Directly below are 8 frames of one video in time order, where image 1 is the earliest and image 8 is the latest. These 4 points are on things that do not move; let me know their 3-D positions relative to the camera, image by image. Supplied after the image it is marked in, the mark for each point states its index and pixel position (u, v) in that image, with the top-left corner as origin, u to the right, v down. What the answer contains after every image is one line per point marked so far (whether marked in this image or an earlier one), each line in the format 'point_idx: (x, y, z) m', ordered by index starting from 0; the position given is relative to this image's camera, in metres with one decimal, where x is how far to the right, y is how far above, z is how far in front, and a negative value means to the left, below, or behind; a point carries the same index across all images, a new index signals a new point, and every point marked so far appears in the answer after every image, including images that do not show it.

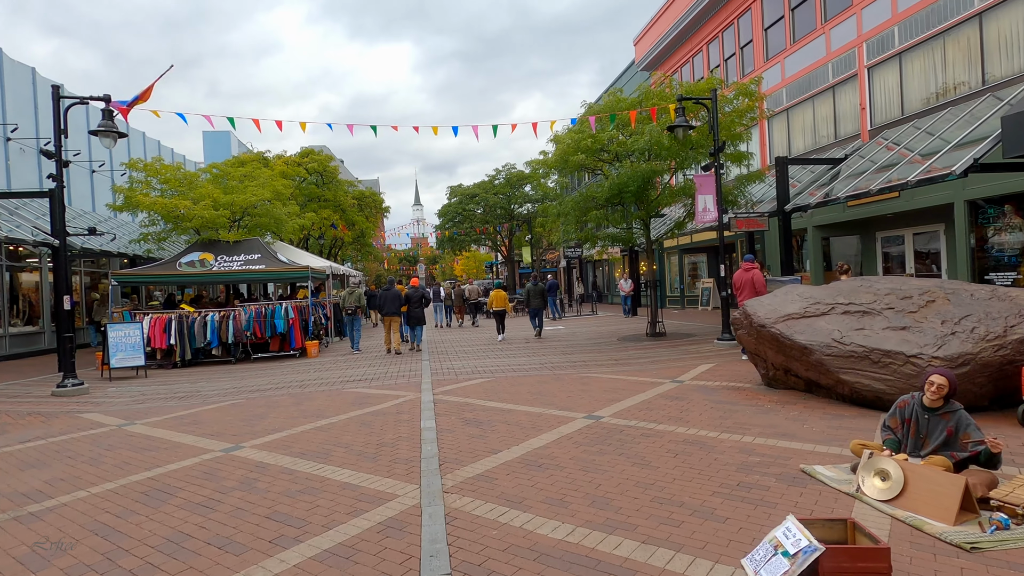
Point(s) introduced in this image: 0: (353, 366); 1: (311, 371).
0: (-3.9, -2.0, +12.1) m
1: (-5.0, -2.1, +12.0) m
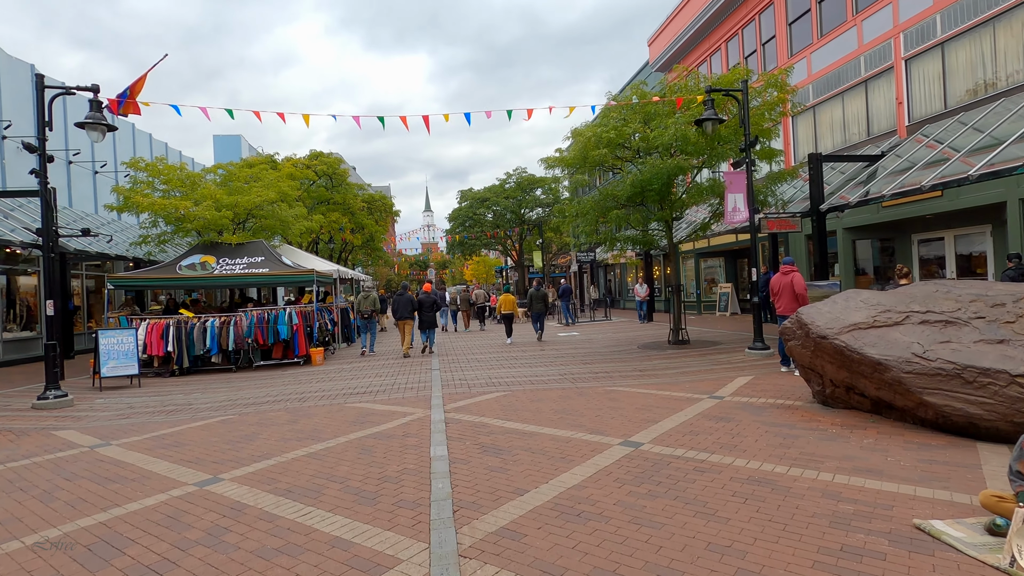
0: (-3.5, -2.1, +11.2) m
1: (-4.6, -2.2, +11.1) m
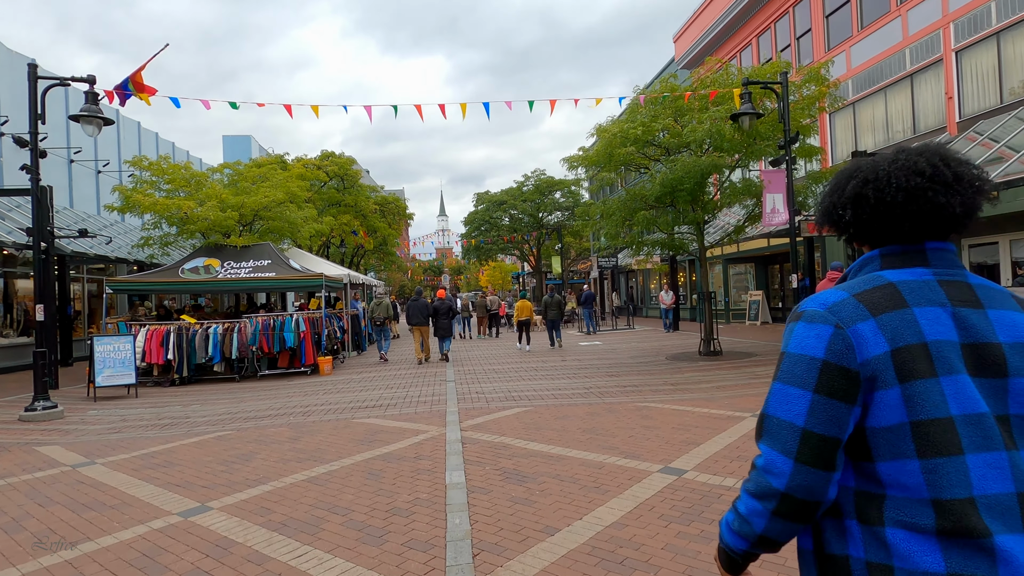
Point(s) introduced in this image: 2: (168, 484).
0: (-3.1, -2.2, +10.6) m
1: (-4.2, -2.3, +10.5) m
2: (-3.8, -2.1, +5.3) m
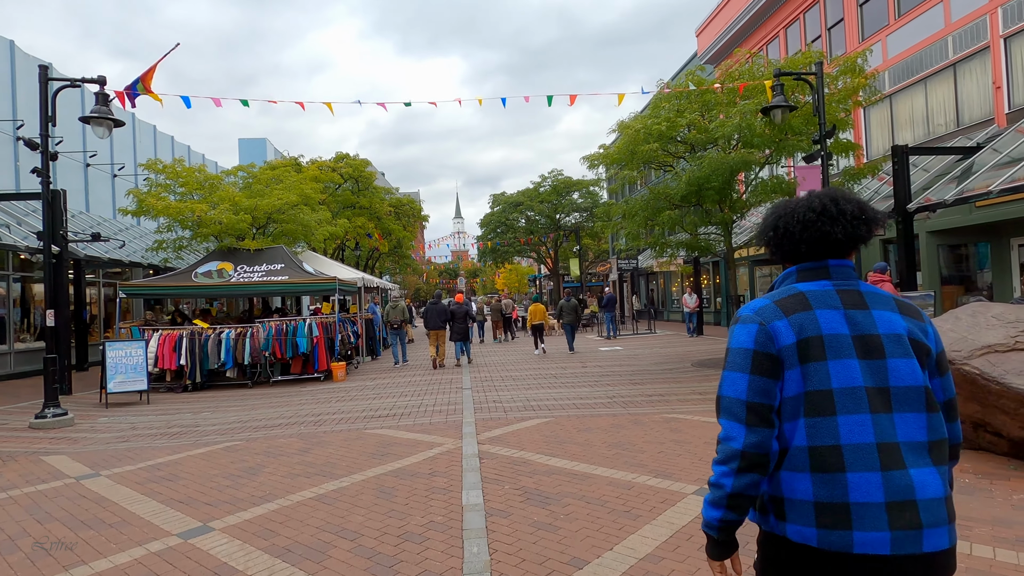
0: (-2.7, -2.3, +10.3) m
1: (-3.8, -2.4, +10.2) m
2: (-3.6, -2.2, +5.0) m
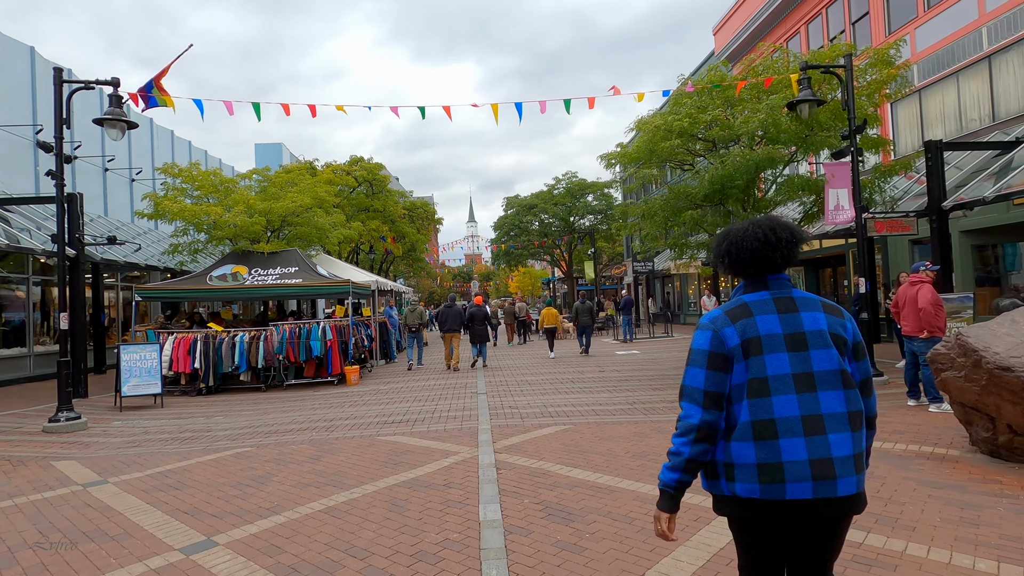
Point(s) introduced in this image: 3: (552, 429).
0: (-2.4, -2.3, +10.0) m
1: (-3.4, -2.4, +10.0) m
2: (-3.4, -2.2, +4.8) m
3: (+0.6, -2.1, +7.3) m
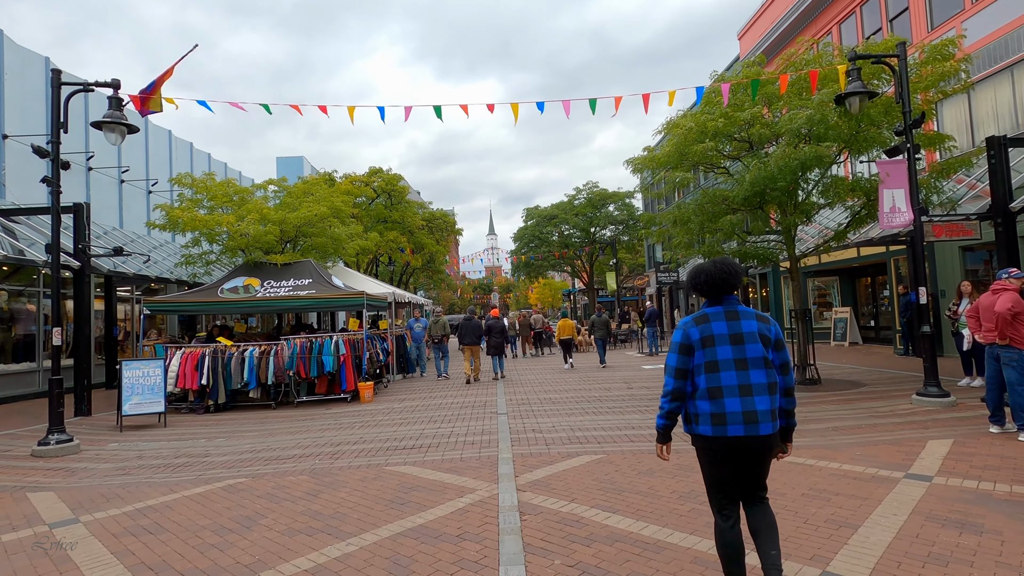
0: (-1.9, -2.6, +9.3) m
1: (-3.0, -2.7, +9.3) m
2: (-3.1, -2.3, +4.1) m
3: (+0.9, -2.3, +6.4) m
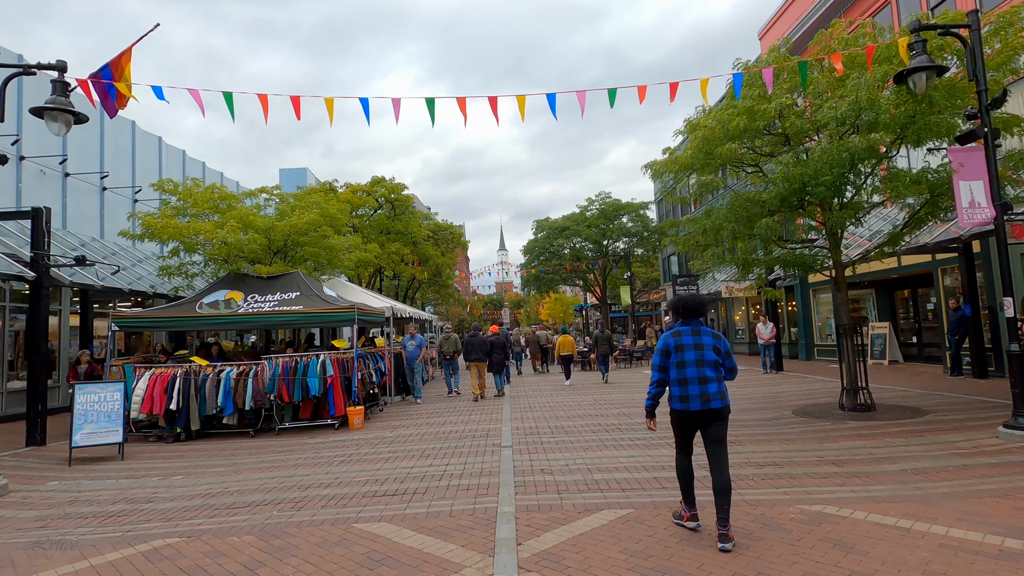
0: (-1.8, -2.8, +7.9) m
1: (-2.9, -2.9, +8.0) m
2: (-3.2, -2.4, +2.8) m
3: (+1.0, -2.4, +5.1) m
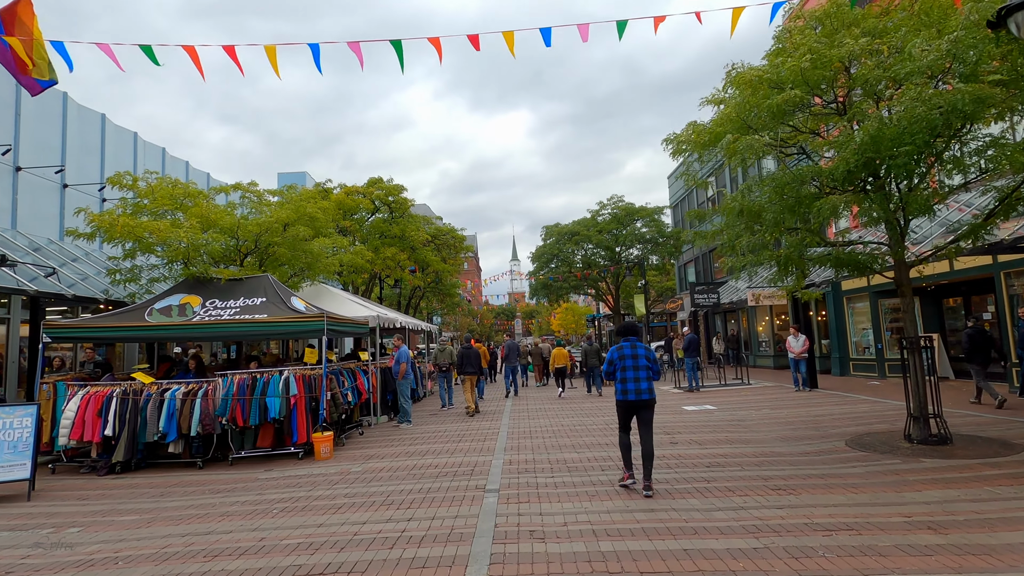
0: (-2.0, -2.8, +6.3) m
1: (-3.1, -2.9, +6.4) m
2: (-3.5, -2.3, +1.2) m
3: (+0.7, -2.4, +3.4) m
